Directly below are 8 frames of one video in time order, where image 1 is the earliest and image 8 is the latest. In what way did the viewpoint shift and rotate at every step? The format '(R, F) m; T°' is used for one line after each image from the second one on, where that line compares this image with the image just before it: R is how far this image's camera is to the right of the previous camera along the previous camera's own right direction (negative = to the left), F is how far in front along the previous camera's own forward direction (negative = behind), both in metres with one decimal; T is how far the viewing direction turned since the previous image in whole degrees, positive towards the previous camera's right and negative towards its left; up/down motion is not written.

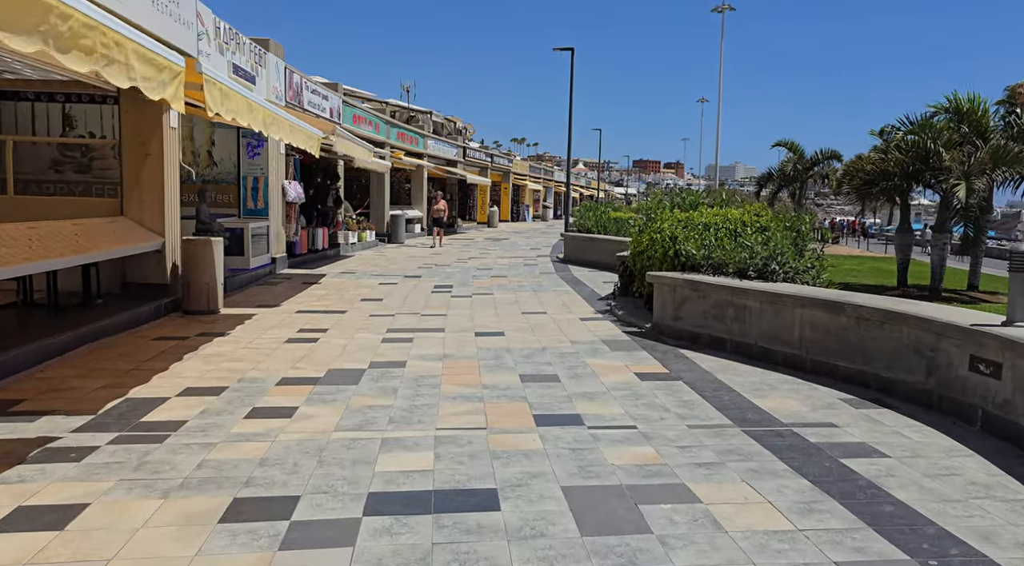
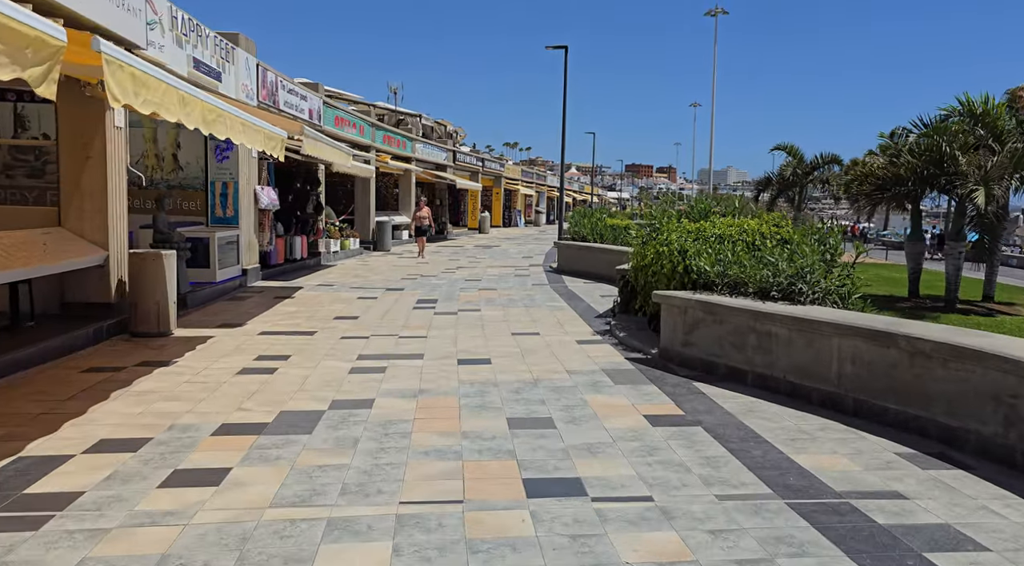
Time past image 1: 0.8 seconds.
(0.0, +1.0) m; +1°
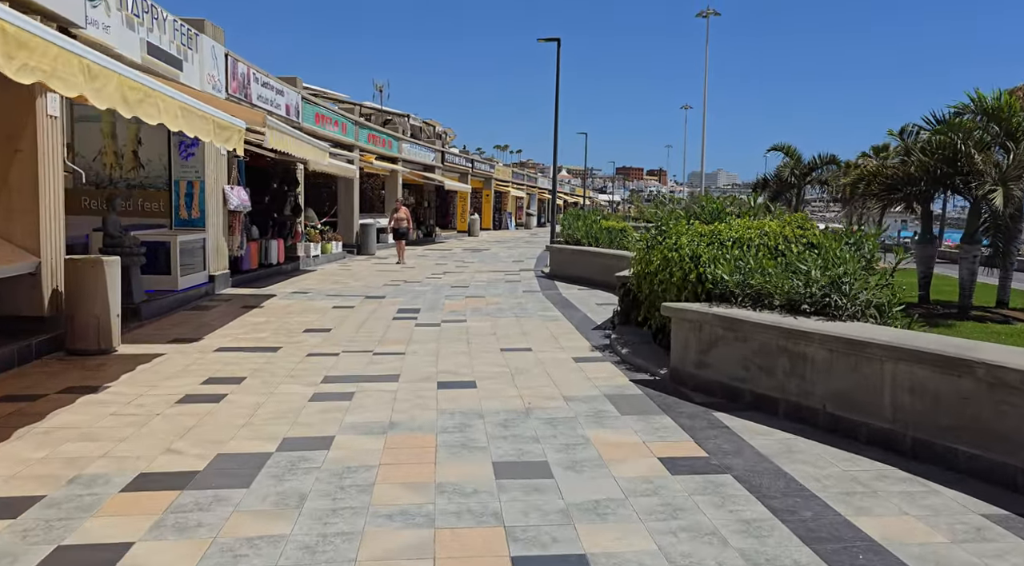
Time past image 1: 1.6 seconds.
(0.0, +0.9) m; +1°
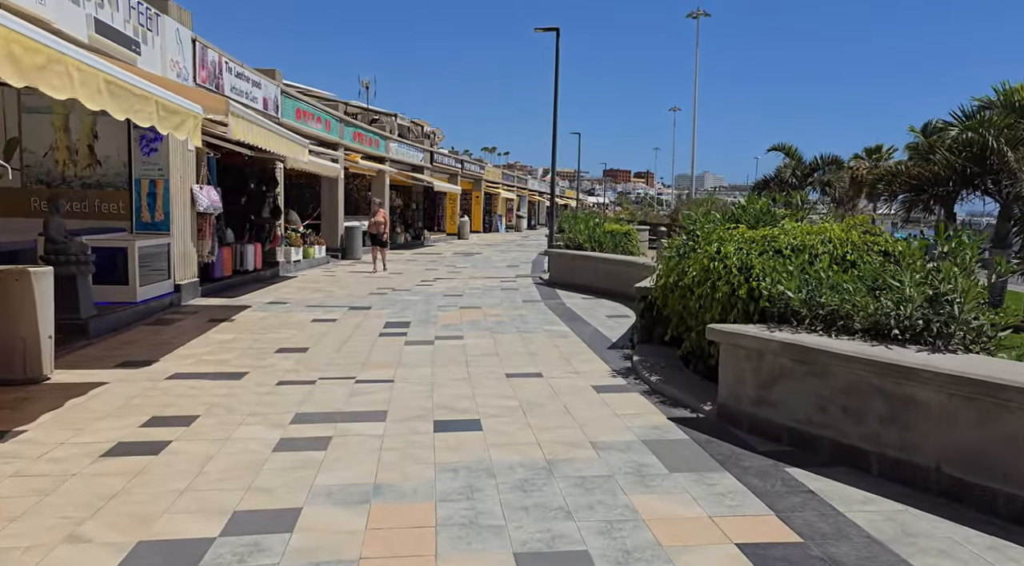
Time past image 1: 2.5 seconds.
(-0.2, +1.1) m; +1°
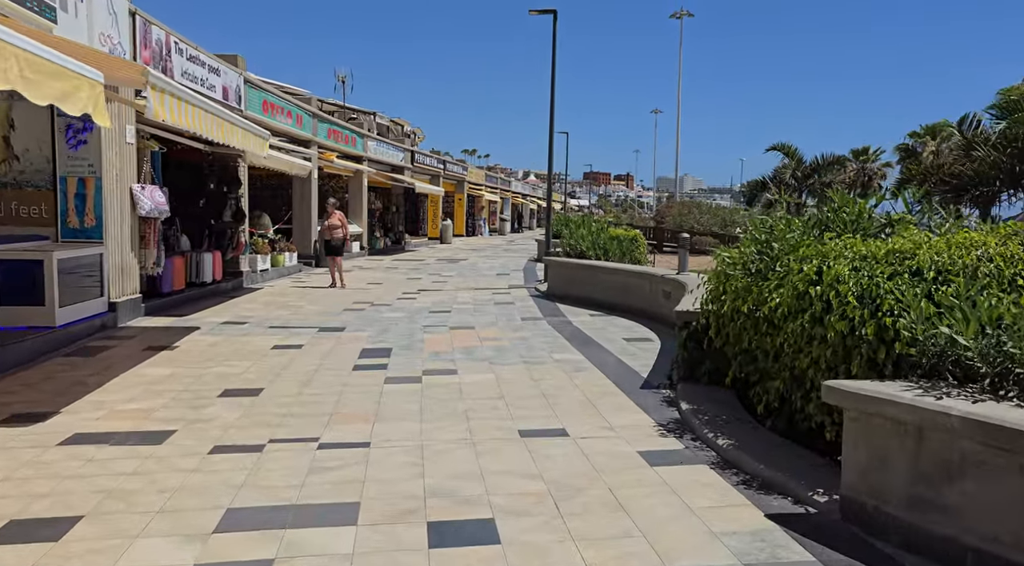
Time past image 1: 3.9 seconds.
(-0.2, +1.6) m; +2°
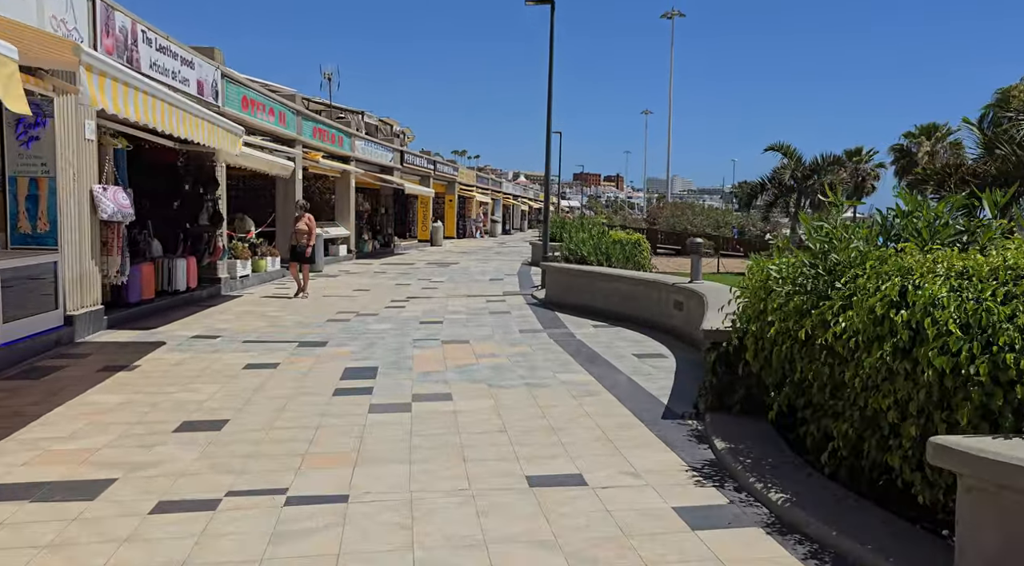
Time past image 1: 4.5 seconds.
(-0.1, +0.8) m; +1°
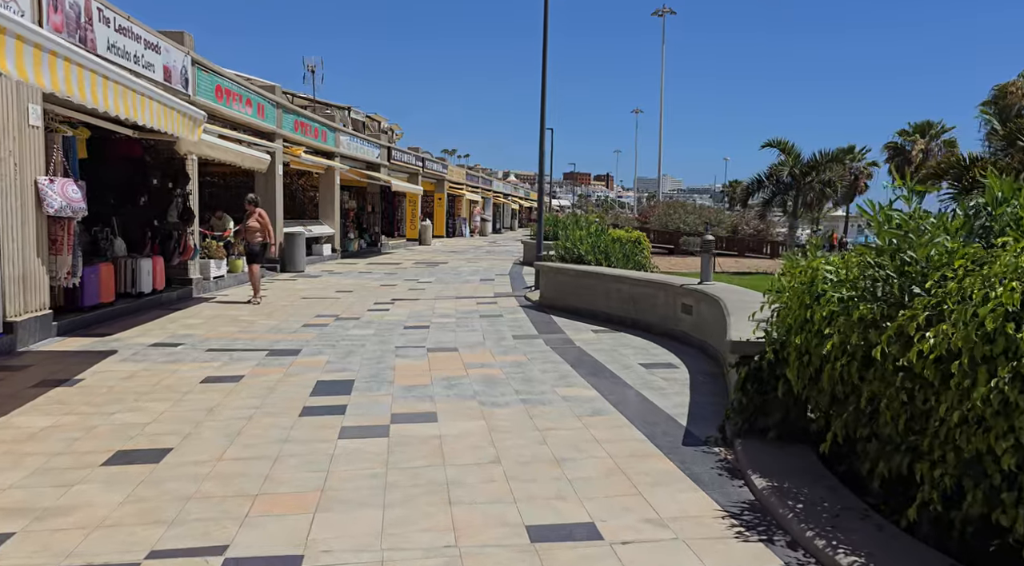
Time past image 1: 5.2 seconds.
(0.0, +0.8) m; +1°
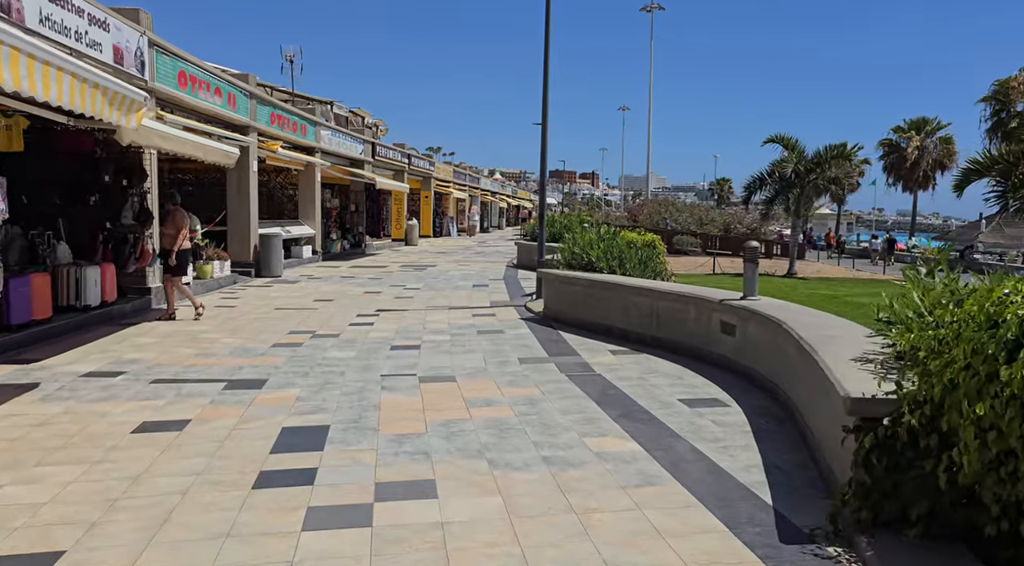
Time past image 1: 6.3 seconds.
(-0.2, +1.3) m; +1°
